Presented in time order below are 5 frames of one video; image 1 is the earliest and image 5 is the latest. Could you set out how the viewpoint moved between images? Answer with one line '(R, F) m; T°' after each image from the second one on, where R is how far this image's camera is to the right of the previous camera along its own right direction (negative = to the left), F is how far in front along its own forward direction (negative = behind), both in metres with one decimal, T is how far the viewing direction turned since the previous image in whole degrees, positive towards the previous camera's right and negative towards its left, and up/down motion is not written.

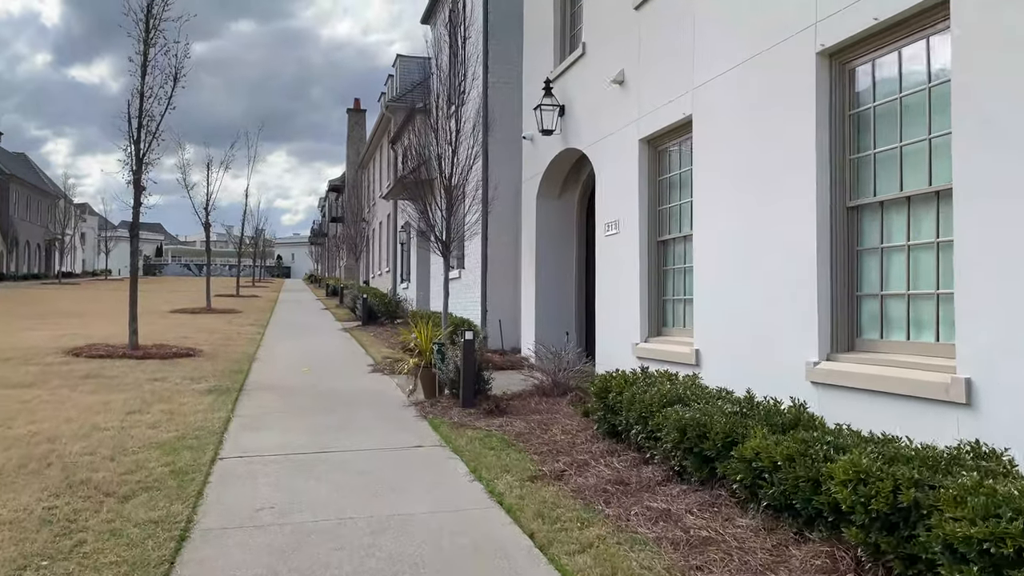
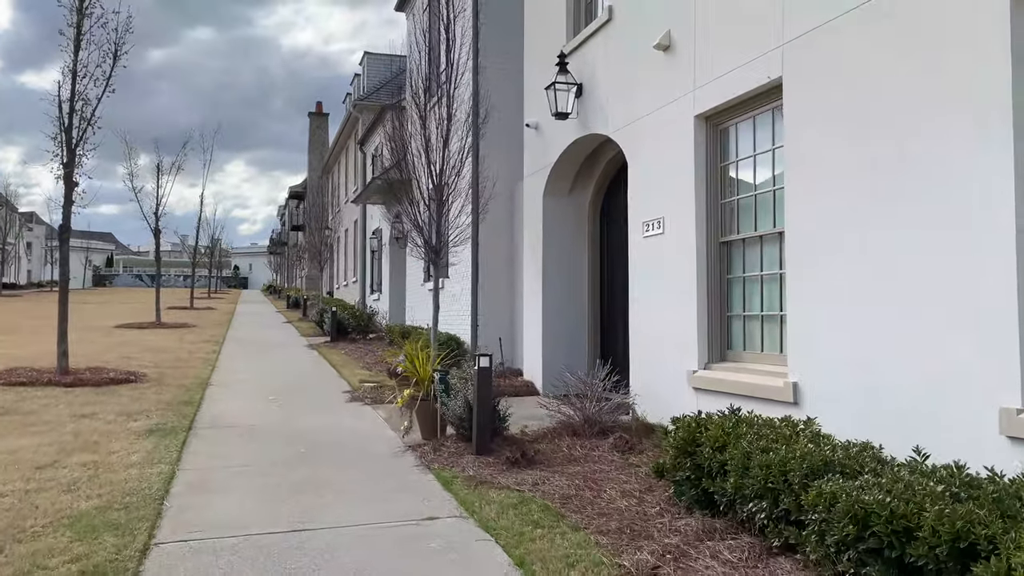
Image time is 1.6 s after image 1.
(-0.5, +1.8) m; +3°
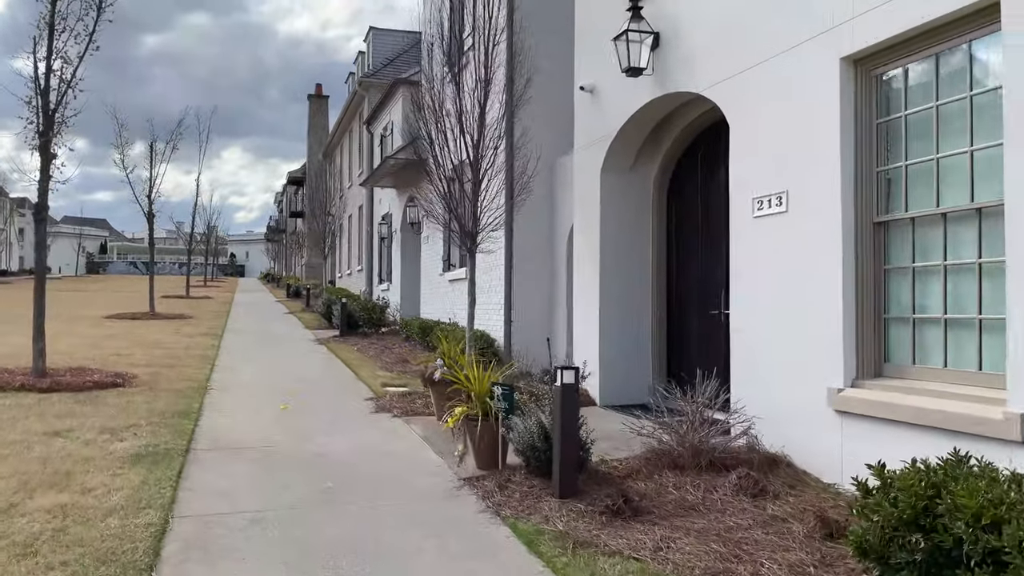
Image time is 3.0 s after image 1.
(-0.6, +1.5) m; 0°
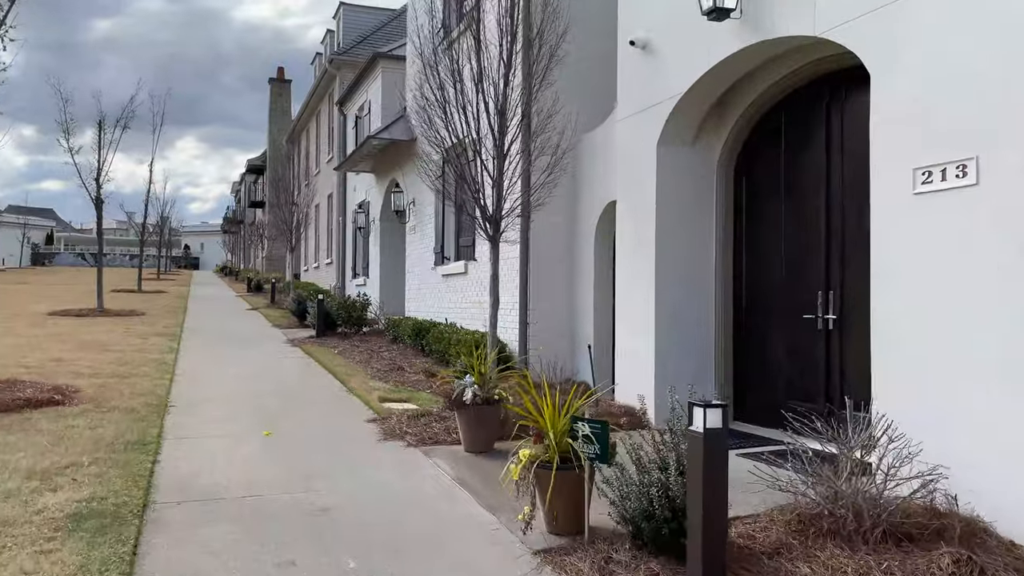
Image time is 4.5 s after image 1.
(-0.7, +1.6) m; +3°
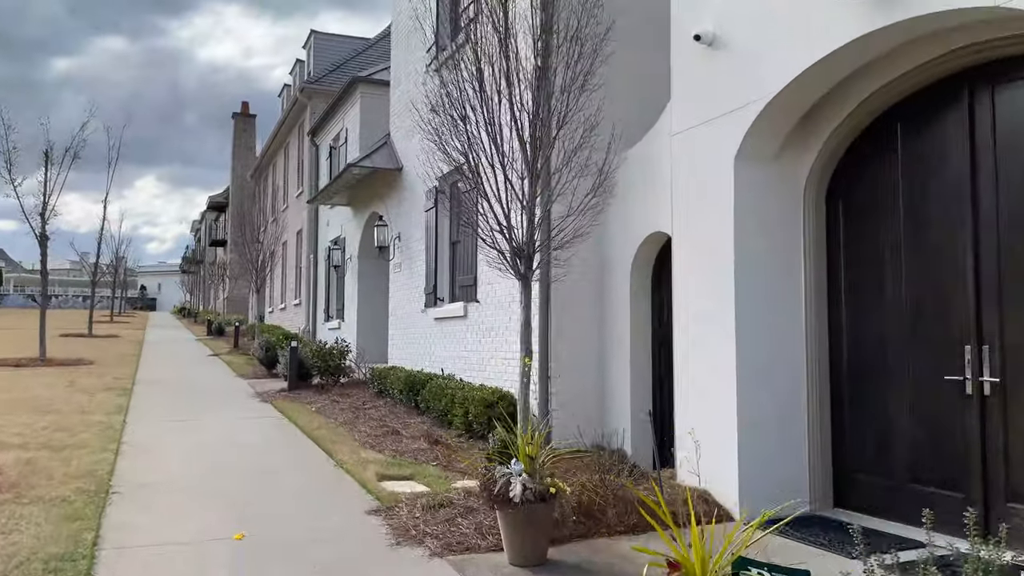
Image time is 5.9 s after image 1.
(-0.6, +1.5) m; +3°
